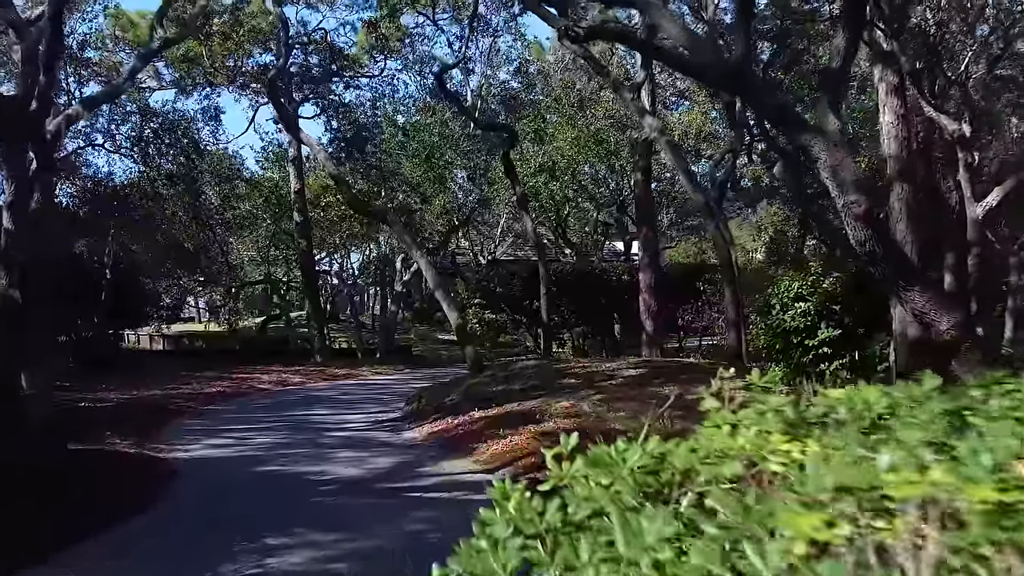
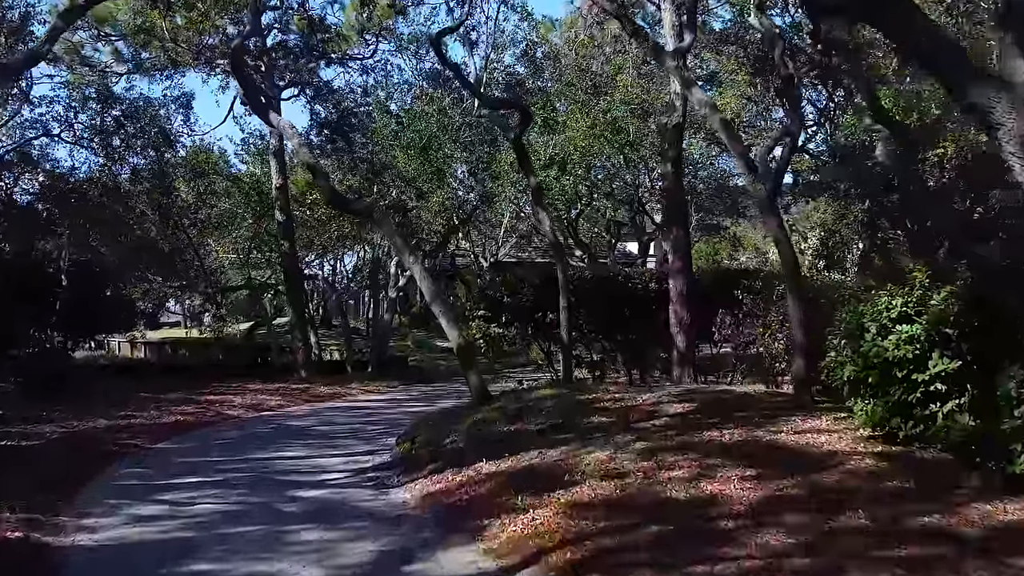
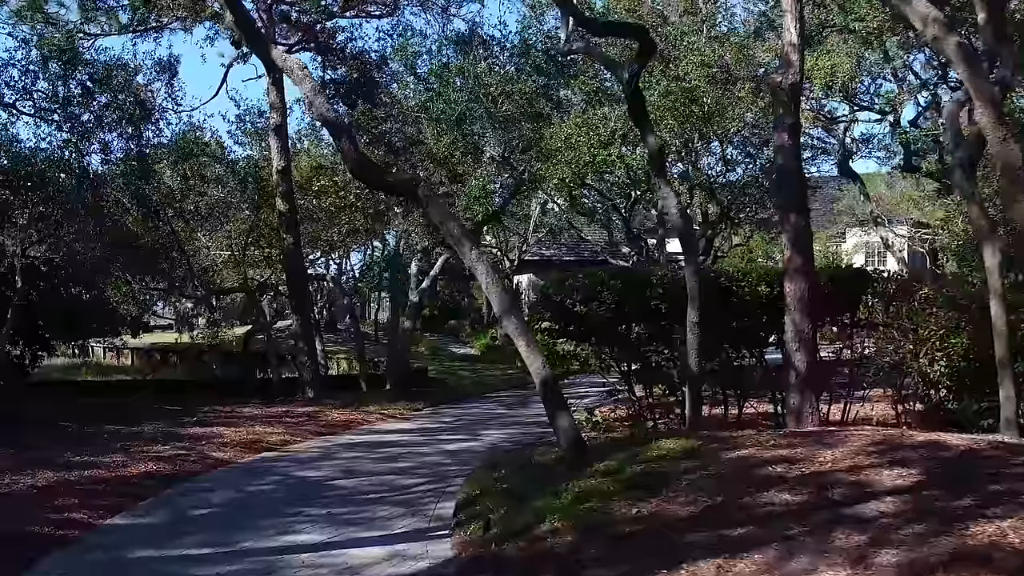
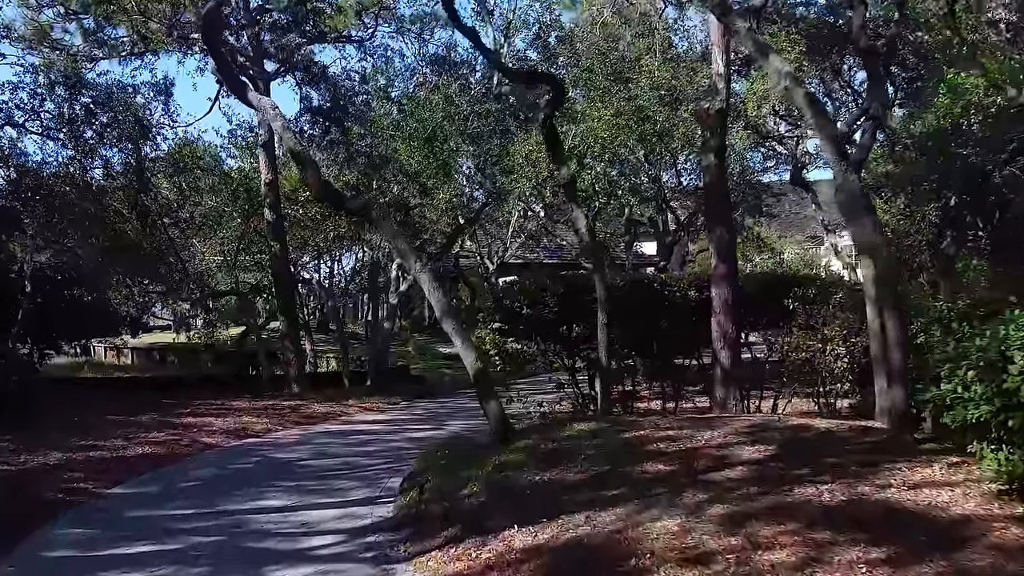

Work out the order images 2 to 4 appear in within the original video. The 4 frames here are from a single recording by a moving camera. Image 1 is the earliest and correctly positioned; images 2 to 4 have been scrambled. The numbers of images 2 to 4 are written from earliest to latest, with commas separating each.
2, 4, 3
